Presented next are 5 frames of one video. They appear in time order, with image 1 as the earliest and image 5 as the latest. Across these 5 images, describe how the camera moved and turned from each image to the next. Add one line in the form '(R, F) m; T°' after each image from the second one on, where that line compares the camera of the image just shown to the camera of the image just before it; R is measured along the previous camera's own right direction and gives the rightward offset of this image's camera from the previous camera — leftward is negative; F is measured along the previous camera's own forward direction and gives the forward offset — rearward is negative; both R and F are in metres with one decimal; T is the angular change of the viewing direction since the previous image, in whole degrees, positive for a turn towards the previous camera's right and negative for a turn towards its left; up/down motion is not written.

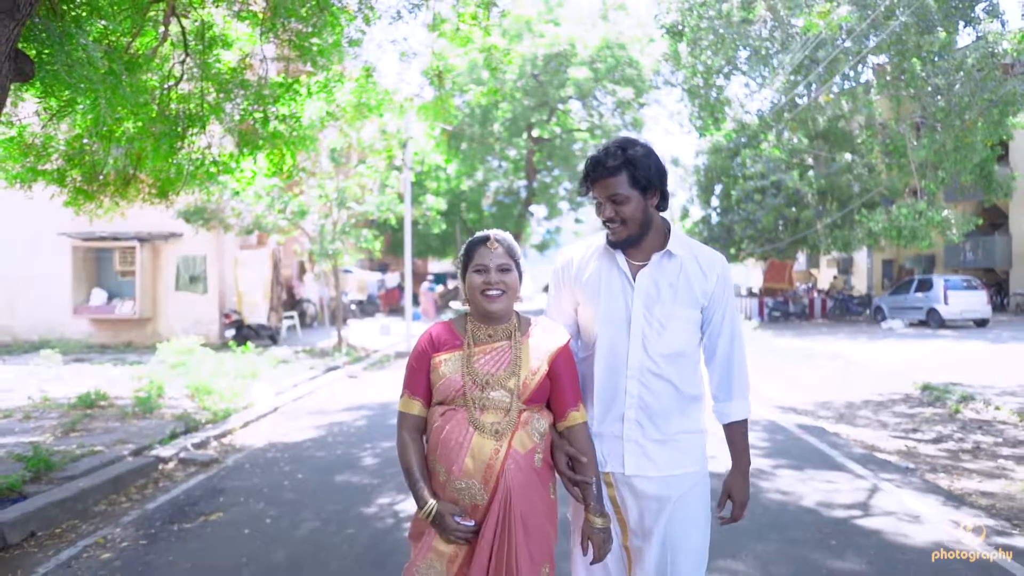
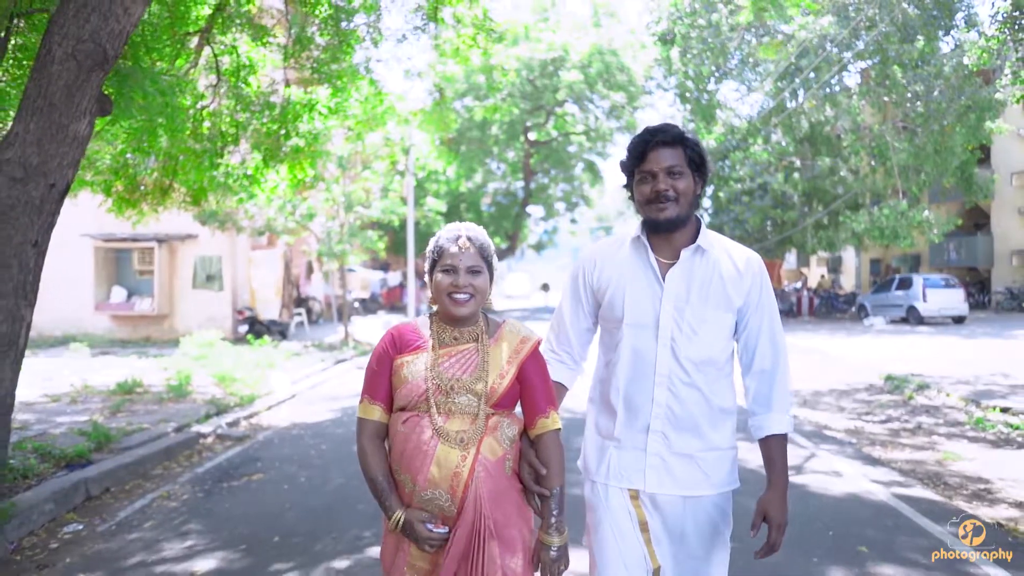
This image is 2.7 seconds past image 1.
(0.0, -1.1) m; 0°
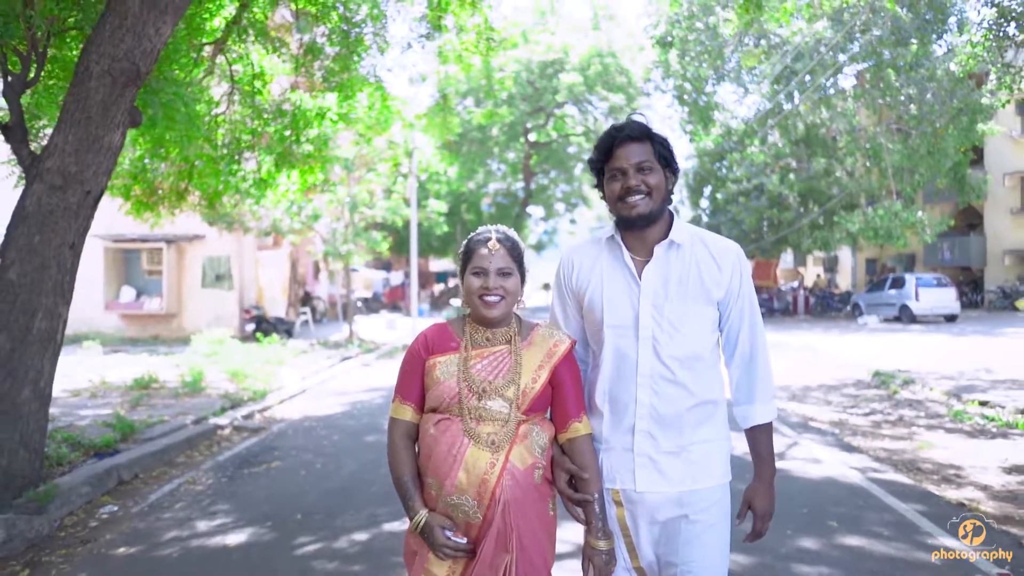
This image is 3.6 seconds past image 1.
(0.0, -0.5) m; 0°
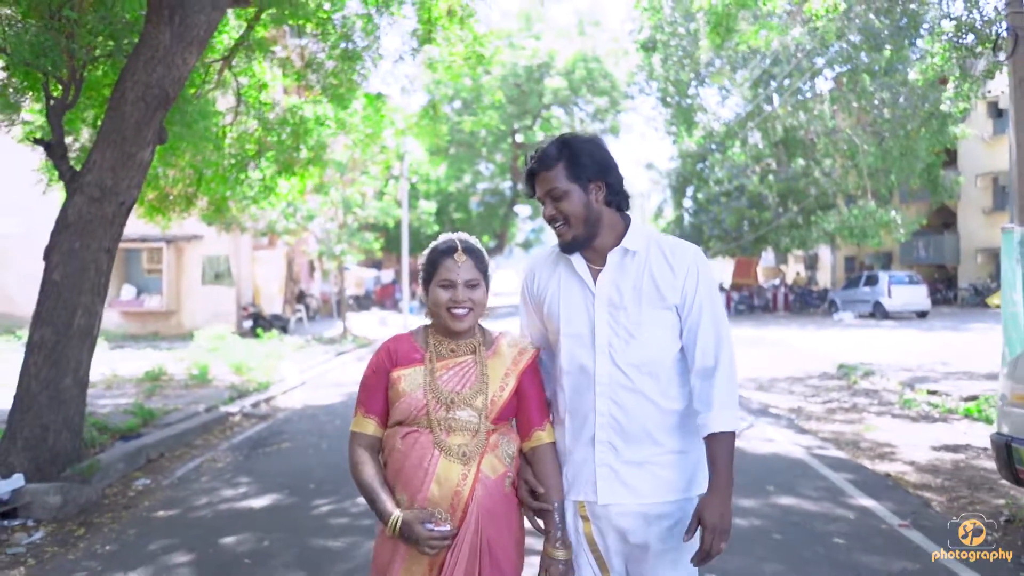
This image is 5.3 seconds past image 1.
(0.0, -0.8) m; +1°
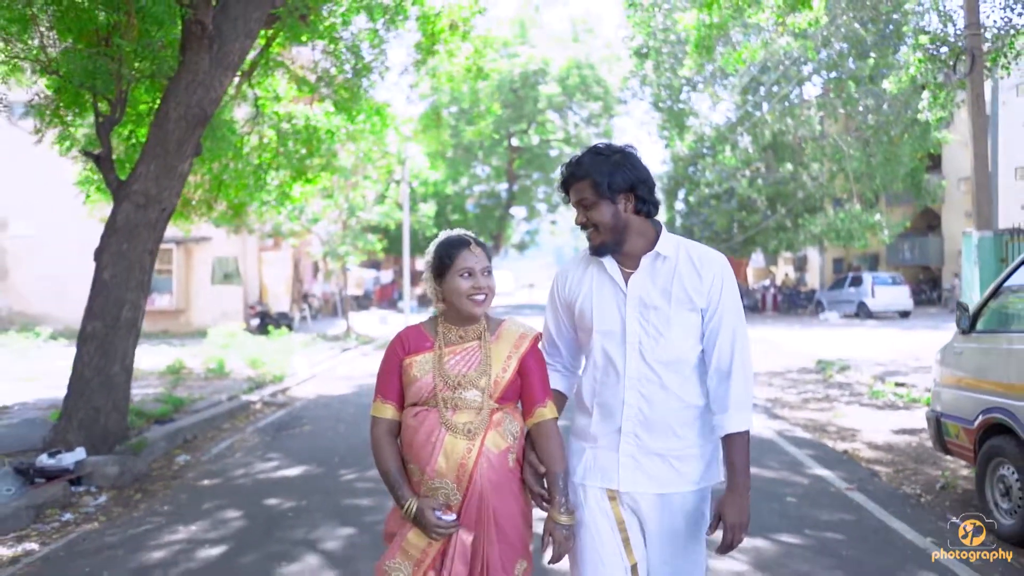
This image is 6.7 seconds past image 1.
(0.0, -0.8) m; 0°
